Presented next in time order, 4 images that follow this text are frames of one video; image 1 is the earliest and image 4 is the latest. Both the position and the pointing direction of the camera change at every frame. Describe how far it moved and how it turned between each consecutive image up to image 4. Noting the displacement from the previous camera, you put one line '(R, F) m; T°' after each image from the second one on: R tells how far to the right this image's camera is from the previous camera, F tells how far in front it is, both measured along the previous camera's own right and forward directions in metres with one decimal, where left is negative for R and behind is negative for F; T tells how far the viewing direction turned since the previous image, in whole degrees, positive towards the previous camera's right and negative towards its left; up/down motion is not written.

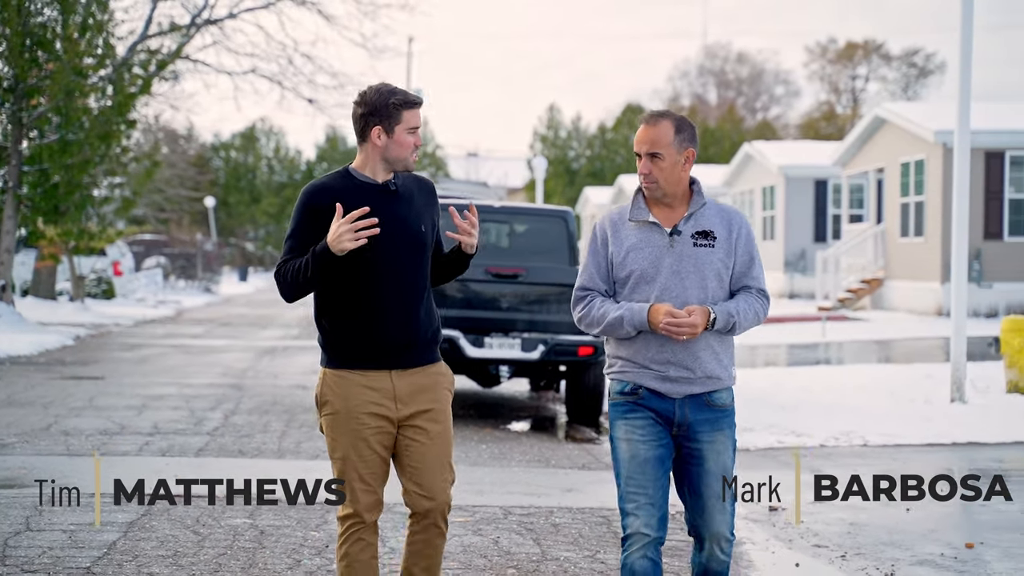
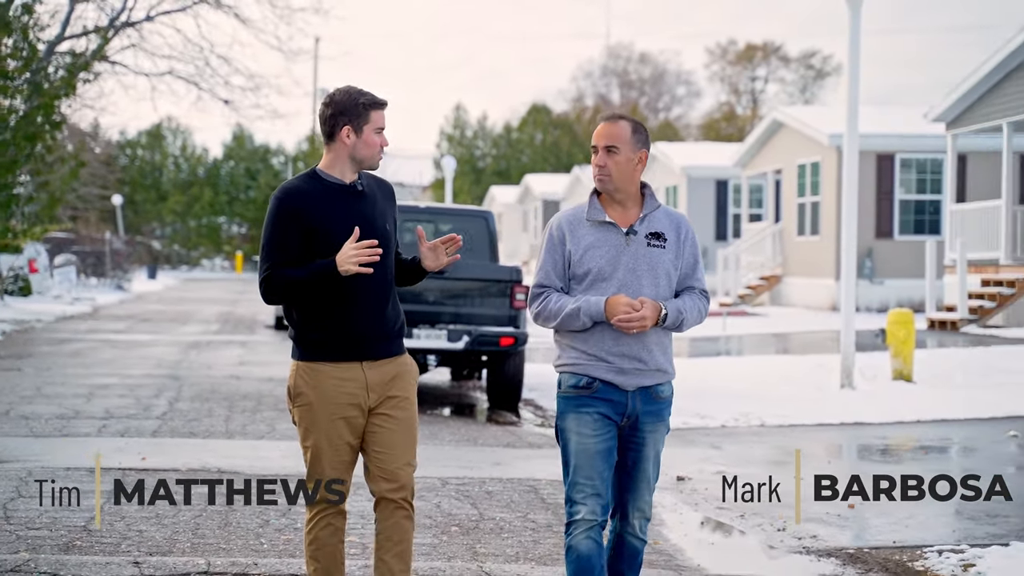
(-0.2, -0.9) m; +3°
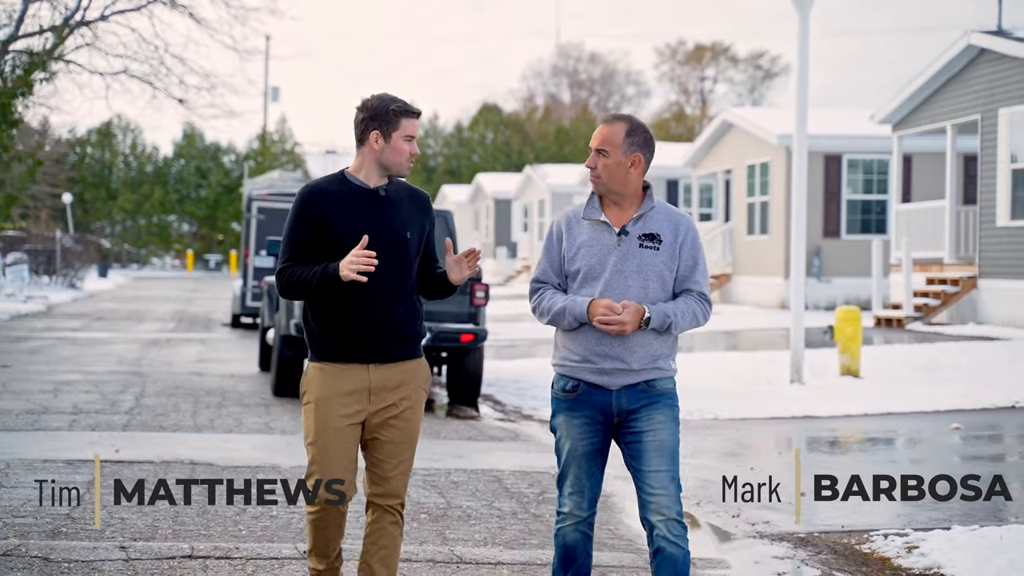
(-0.1, -0.3) m; +2°
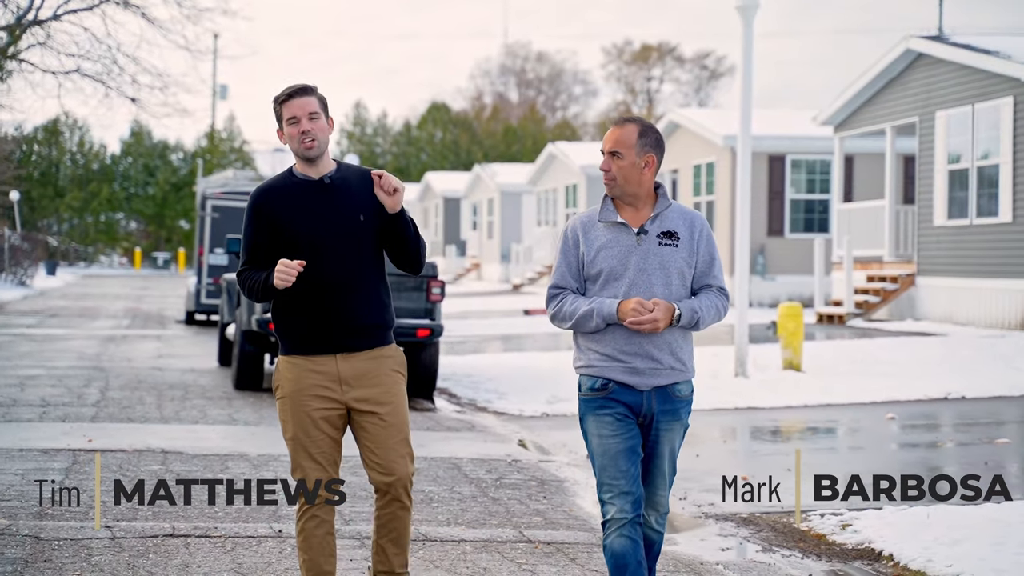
(-0.1, -0.4) m; +2°
